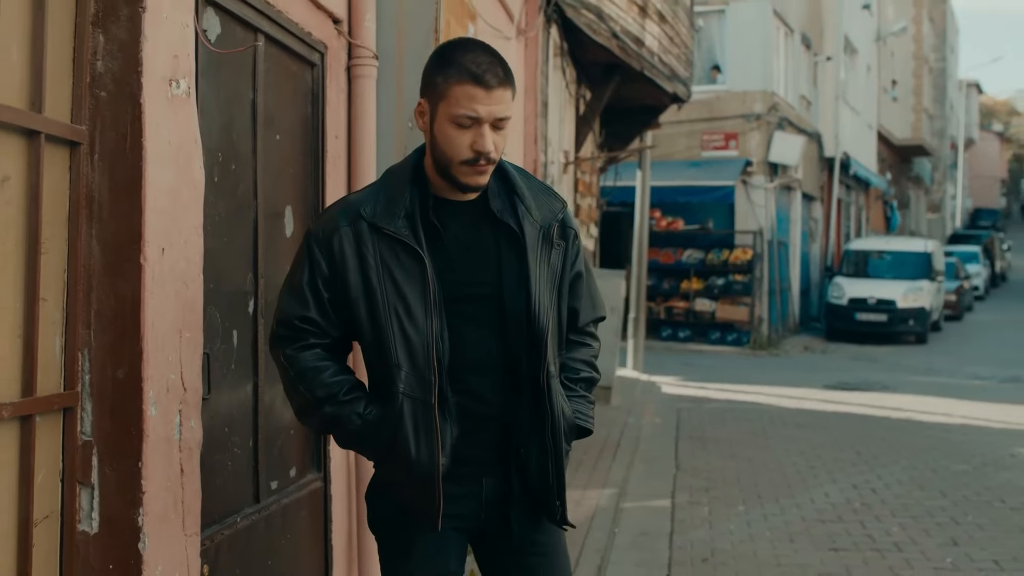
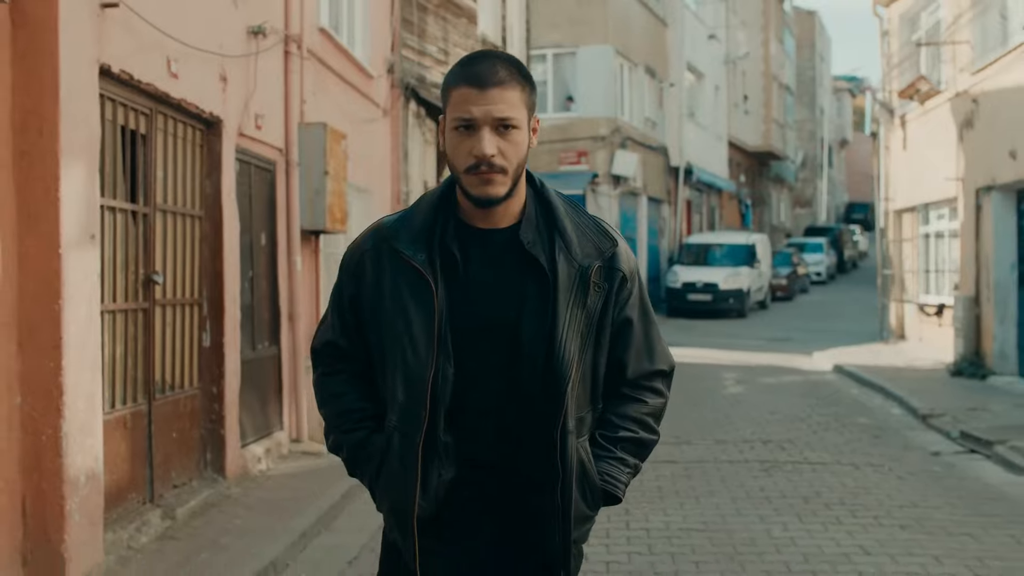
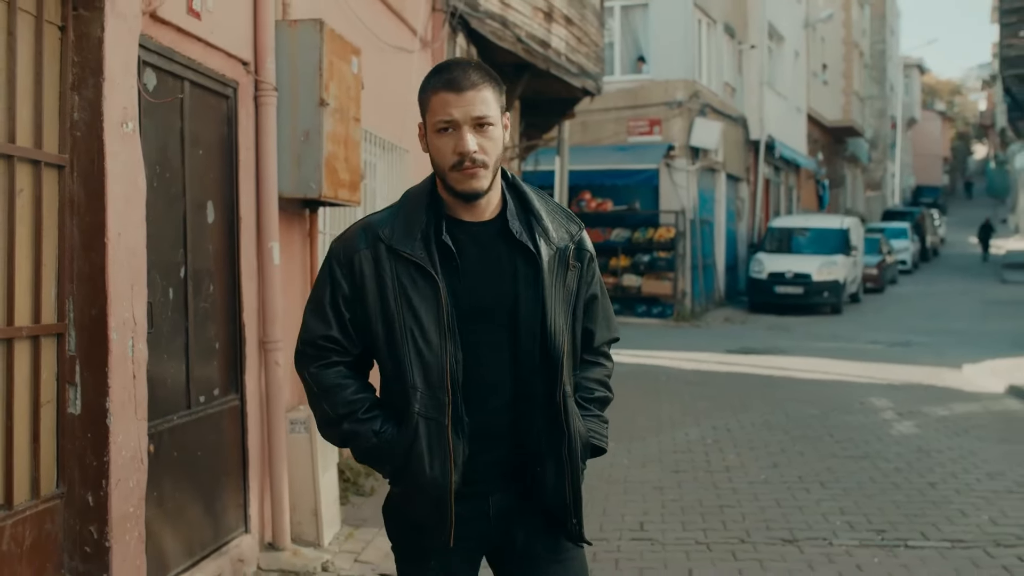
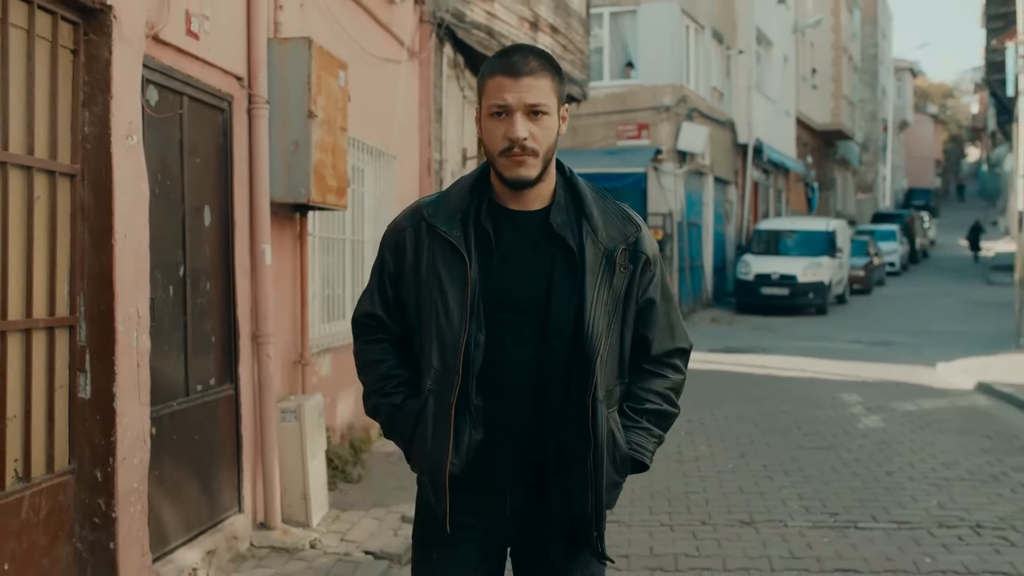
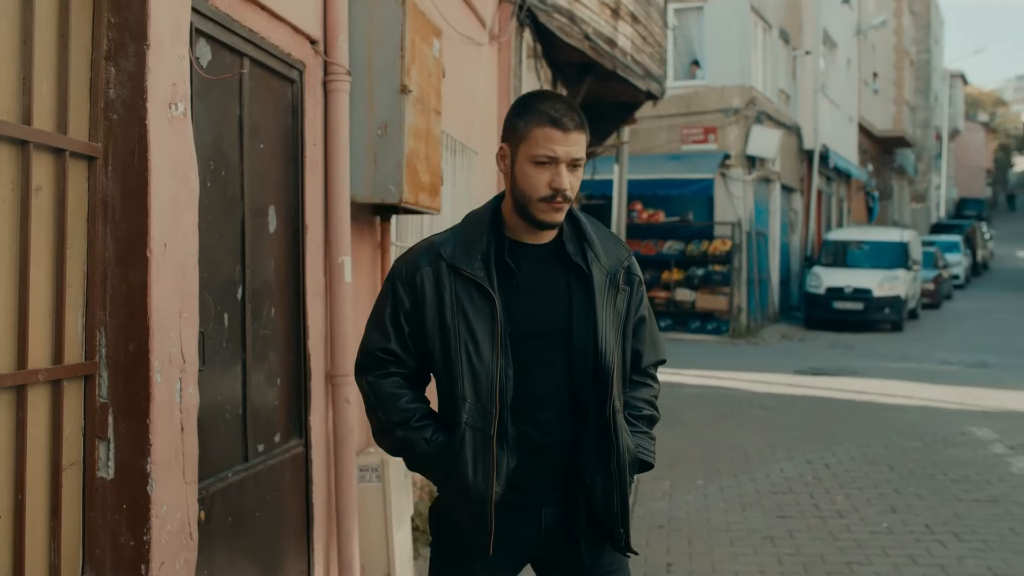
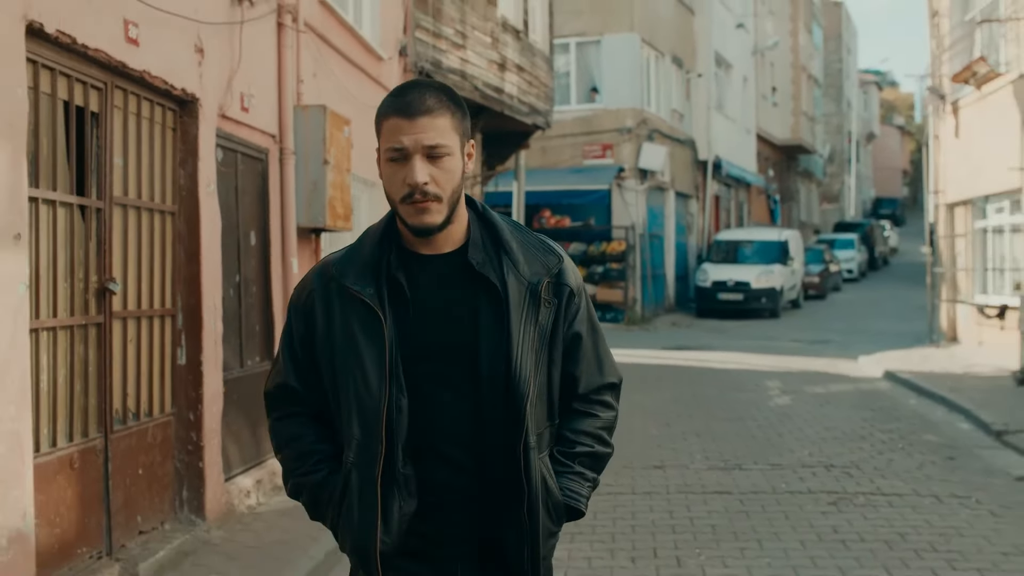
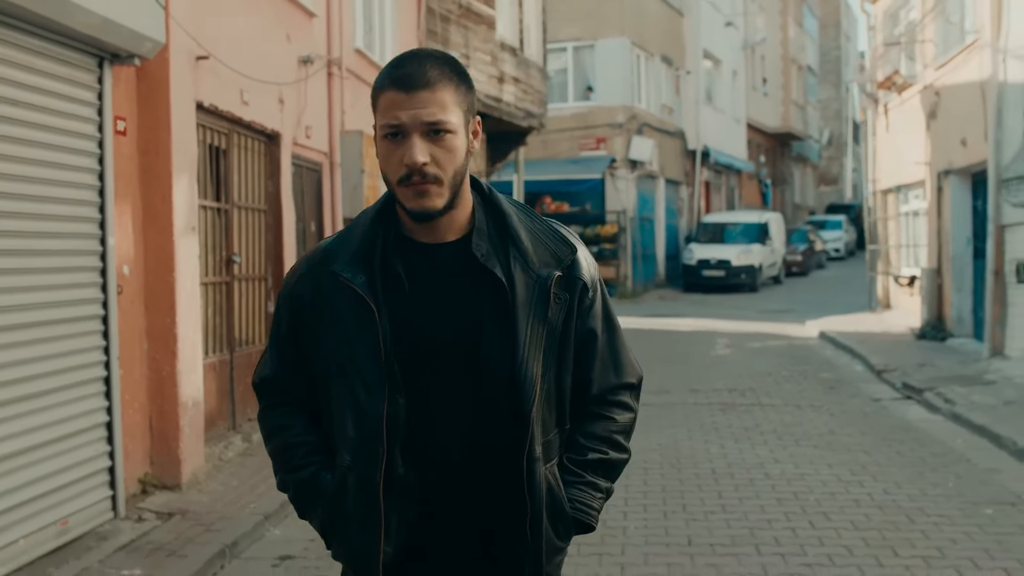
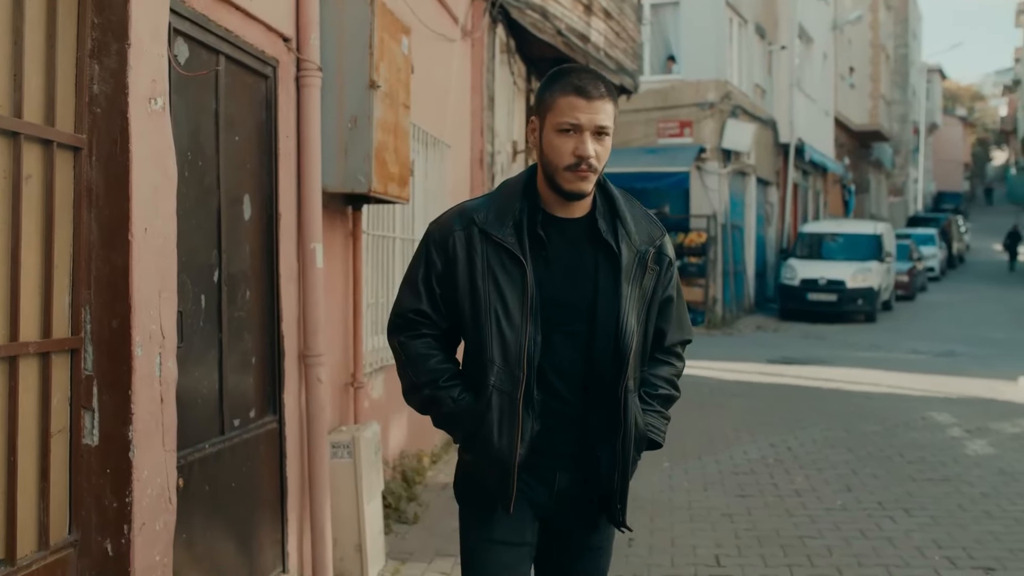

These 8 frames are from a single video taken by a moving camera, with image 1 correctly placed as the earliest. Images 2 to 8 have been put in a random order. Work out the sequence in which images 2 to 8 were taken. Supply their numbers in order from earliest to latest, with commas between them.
5, 8, 3, 4, 6, 2, 7
